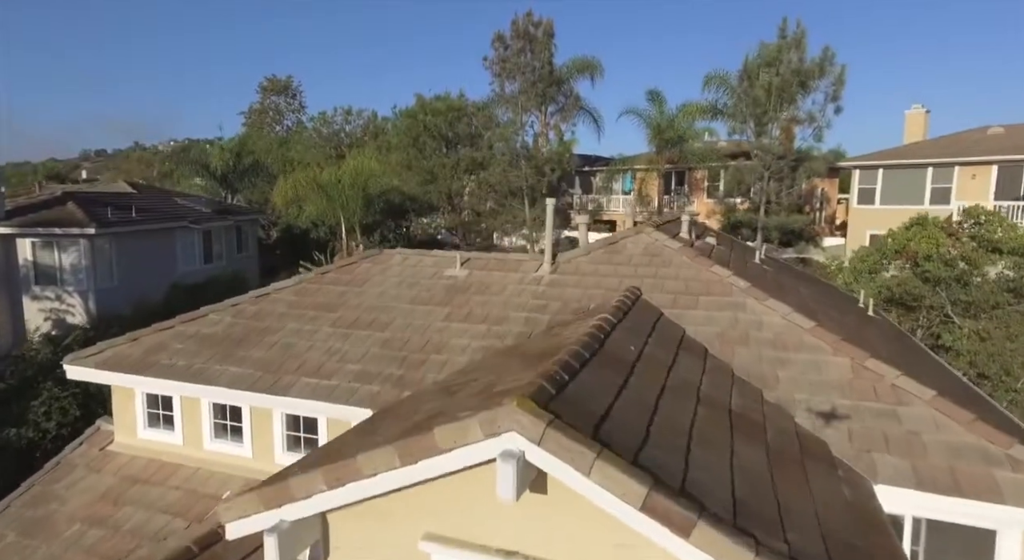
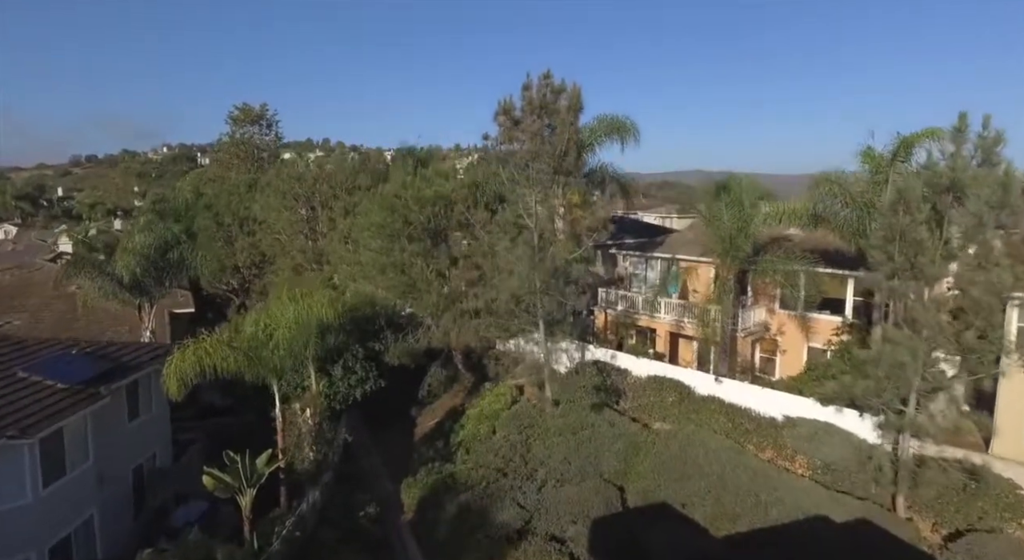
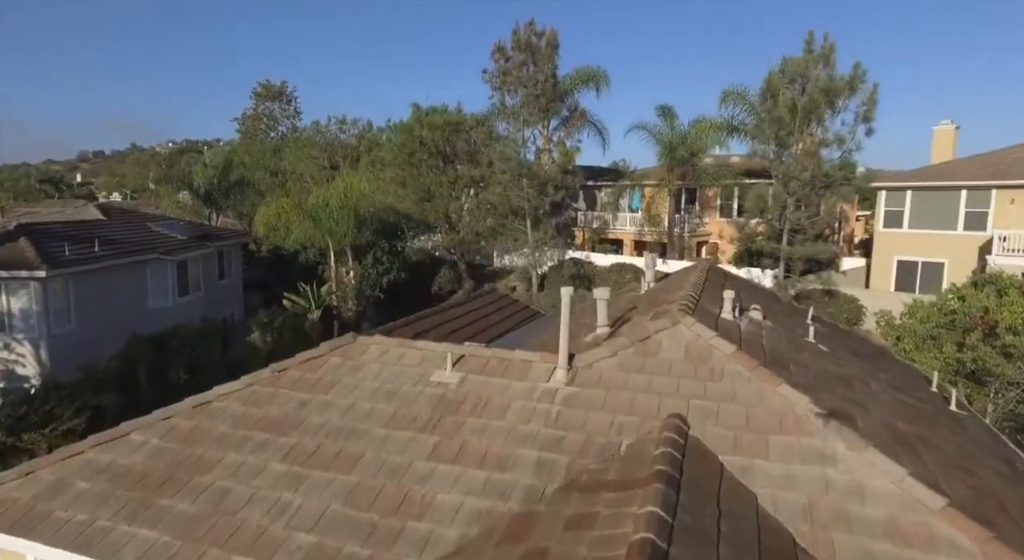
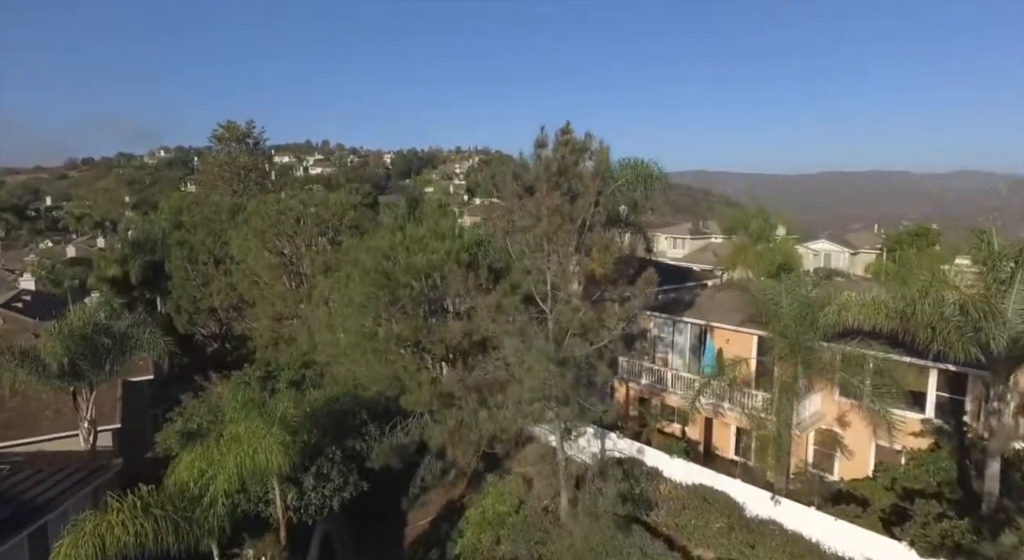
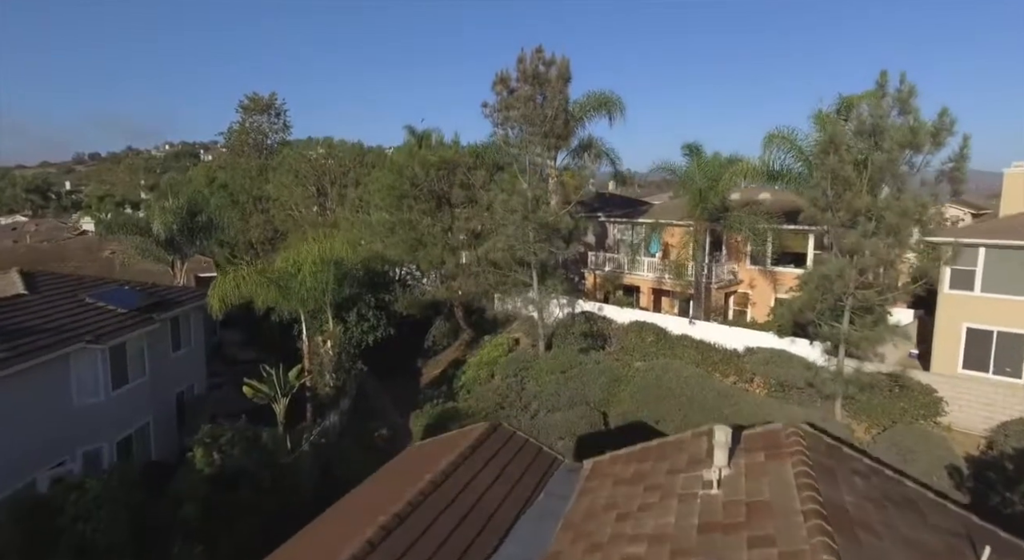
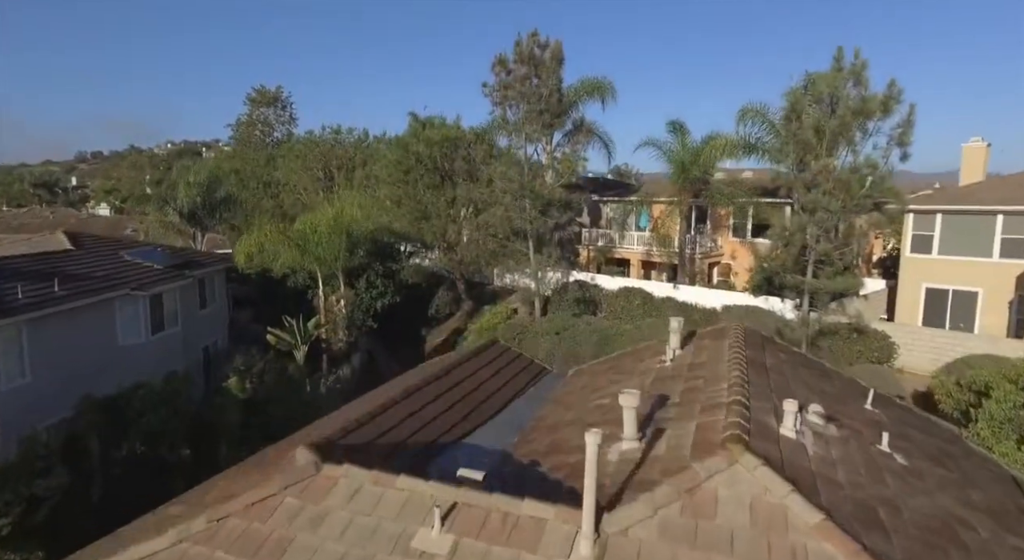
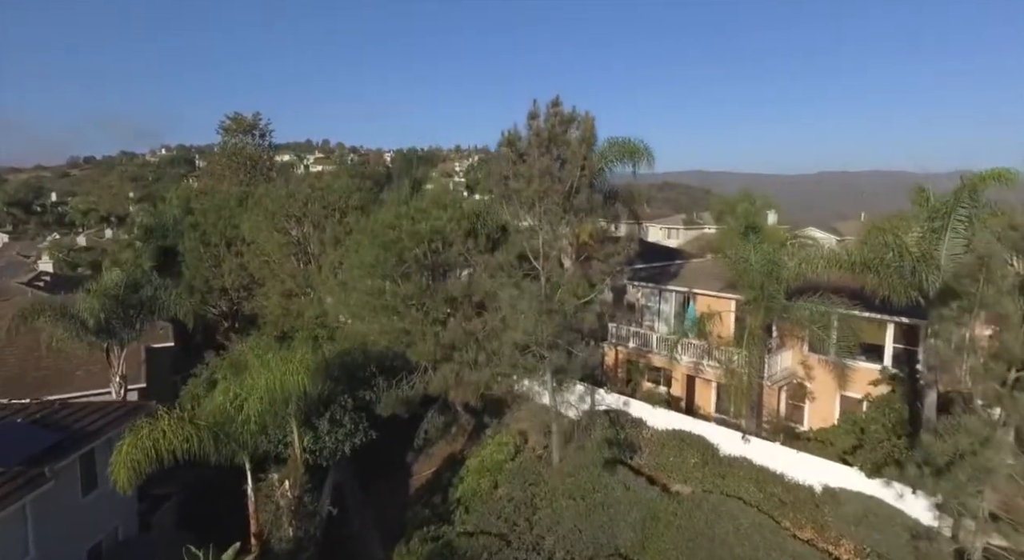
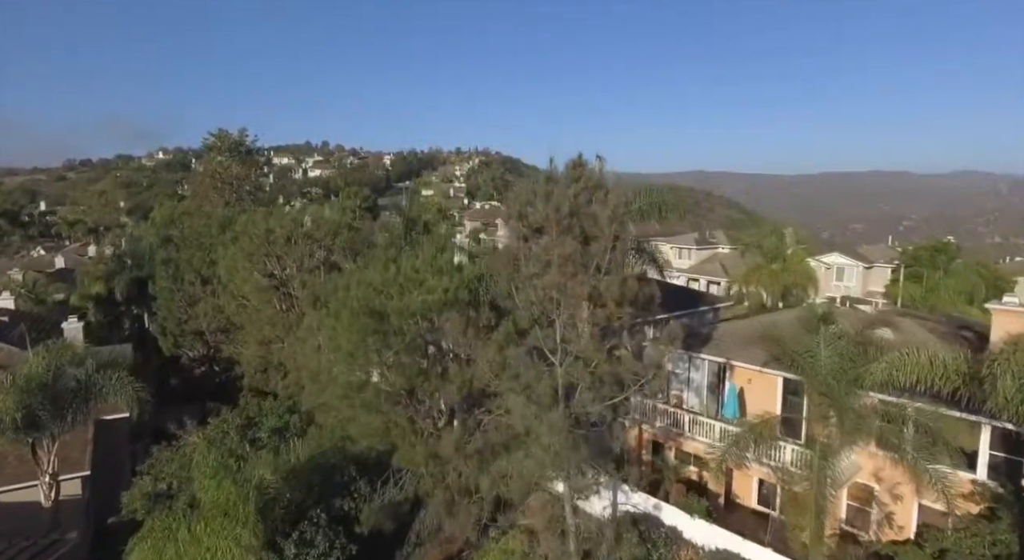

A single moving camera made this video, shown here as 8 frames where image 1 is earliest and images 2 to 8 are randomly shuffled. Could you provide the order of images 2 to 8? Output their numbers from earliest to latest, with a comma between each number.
3, 6, 5, 2, 7, 4, 8
